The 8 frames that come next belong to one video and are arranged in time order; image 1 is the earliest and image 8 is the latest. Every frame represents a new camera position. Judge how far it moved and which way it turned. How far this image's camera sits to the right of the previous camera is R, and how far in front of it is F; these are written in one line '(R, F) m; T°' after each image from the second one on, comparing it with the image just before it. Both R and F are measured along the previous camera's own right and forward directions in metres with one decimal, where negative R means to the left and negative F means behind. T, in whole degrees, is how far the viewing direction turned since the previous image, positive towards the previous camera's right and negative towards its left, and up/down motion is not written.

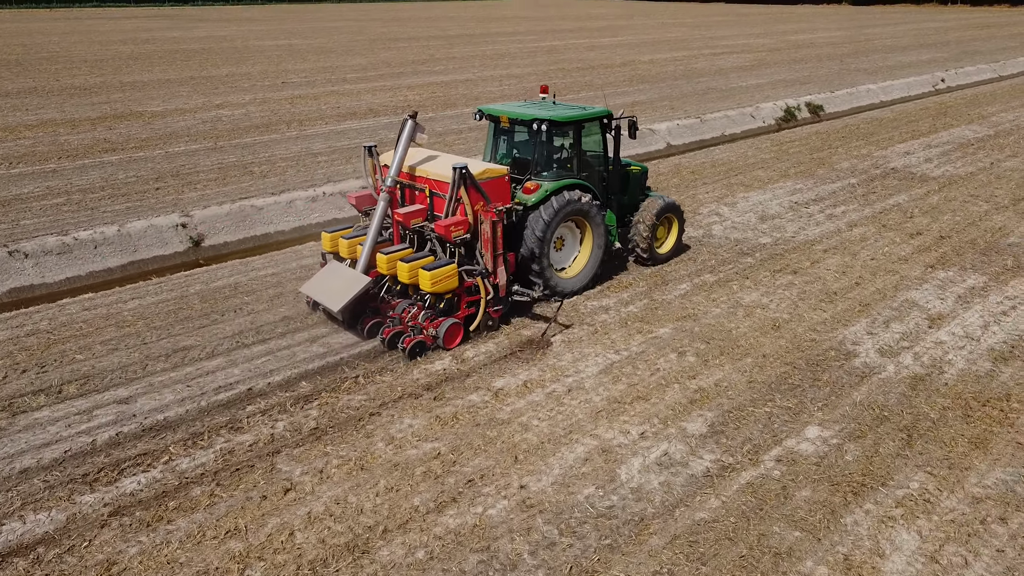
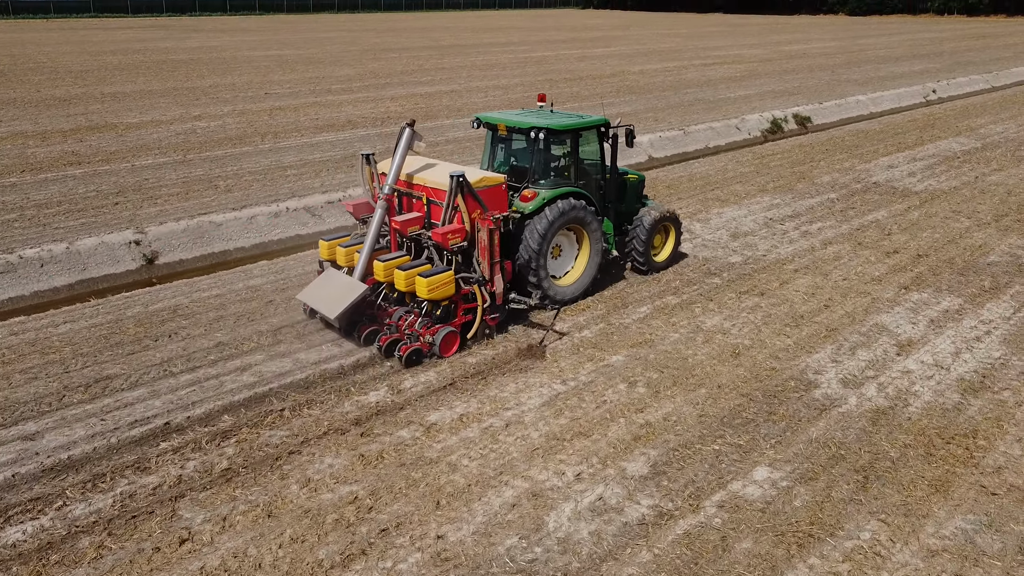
(+0.4, +0.4) m; 0°
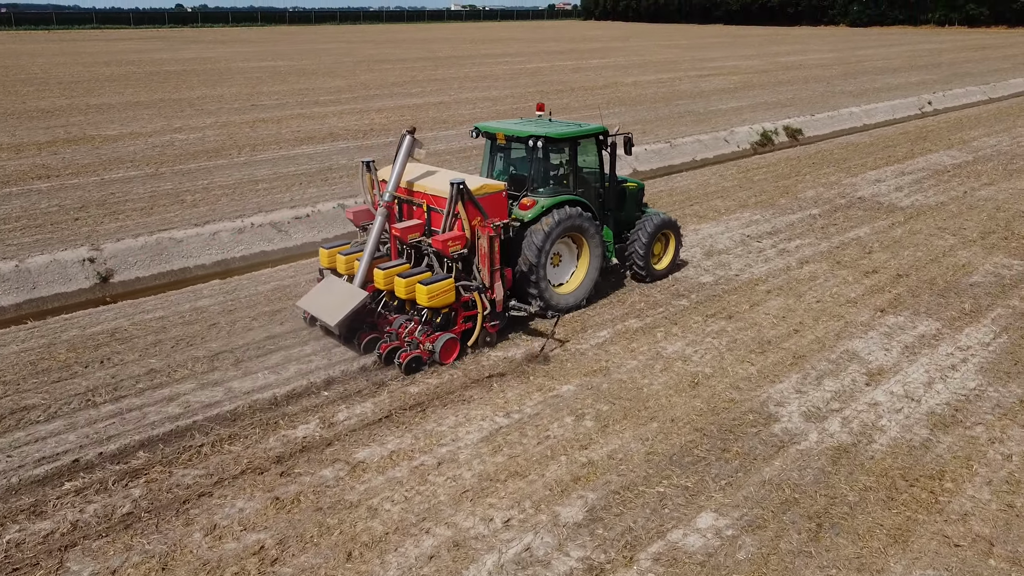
(+0.4, +0.4) m; 0°
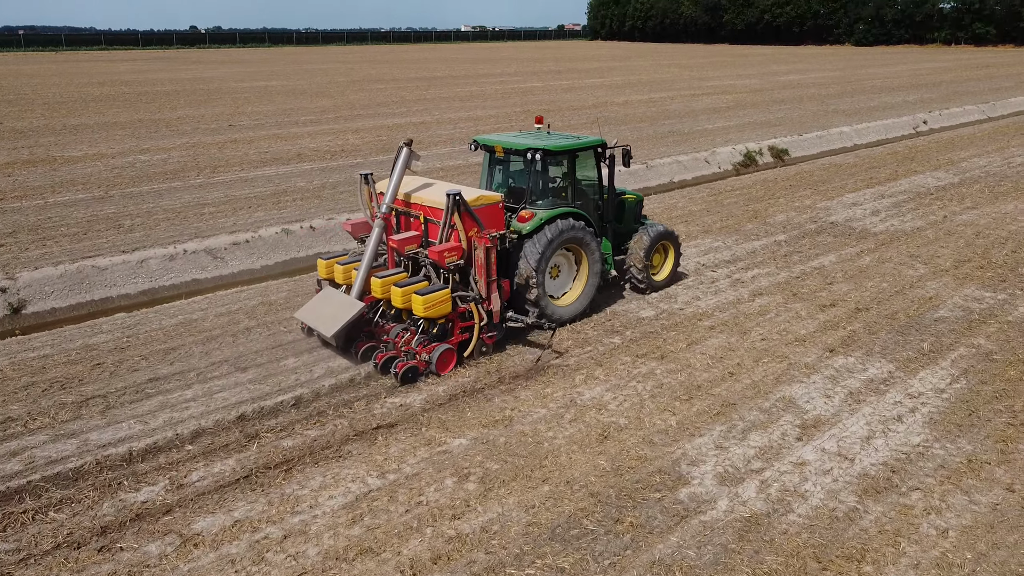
(+0.8, +0.6) m; -1°
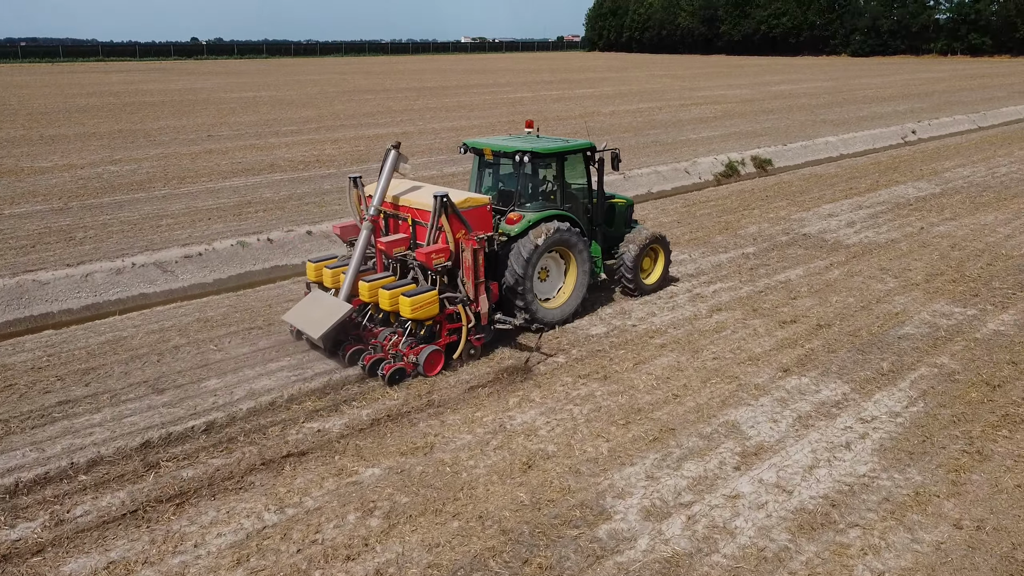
(+0.5, +0.4) m; 0°
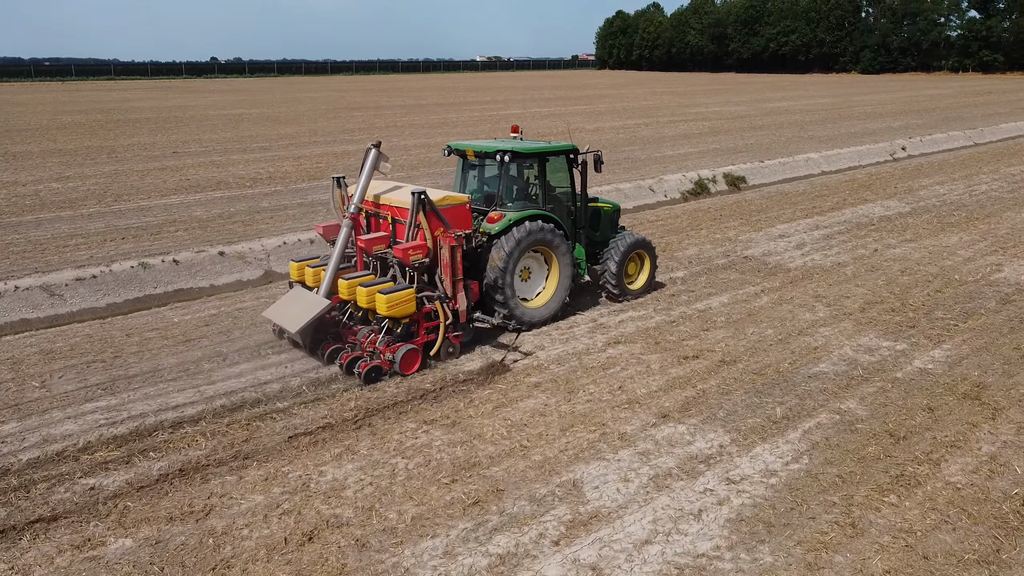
(+1.2, +0.8) m; -1°
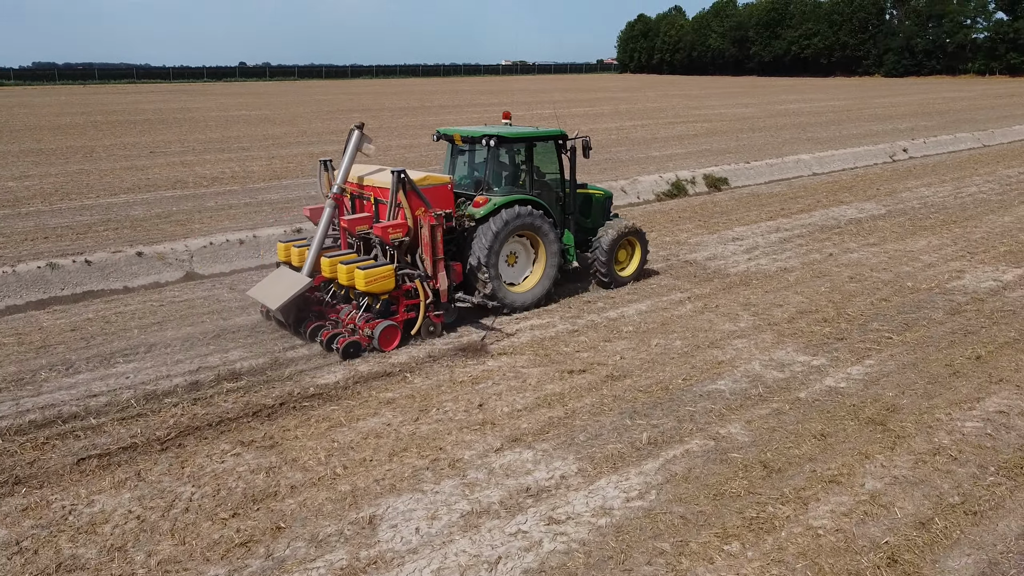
(+1.2, +0.7) m; -2°
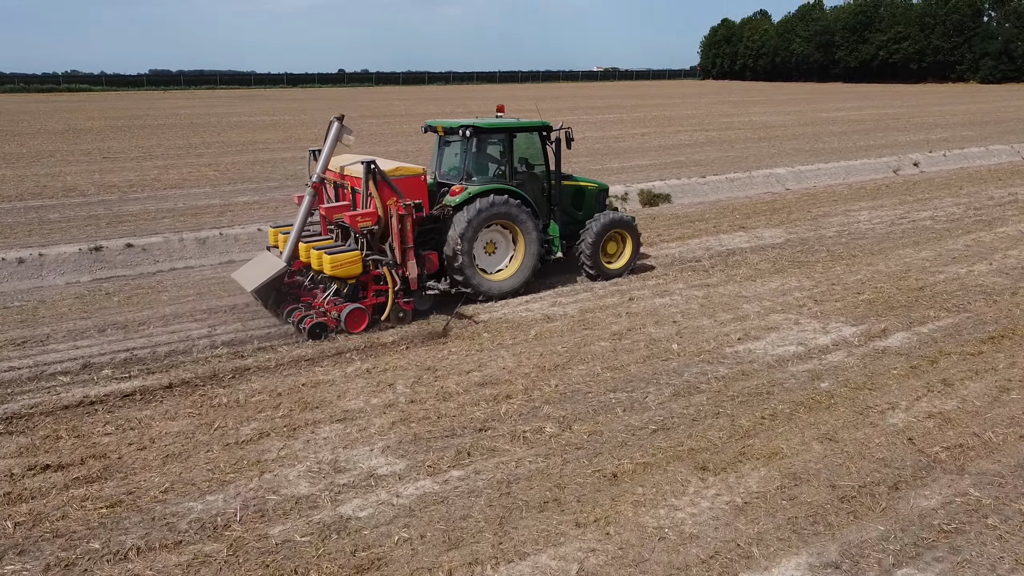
(+3.5, +1.9) m; -6°
